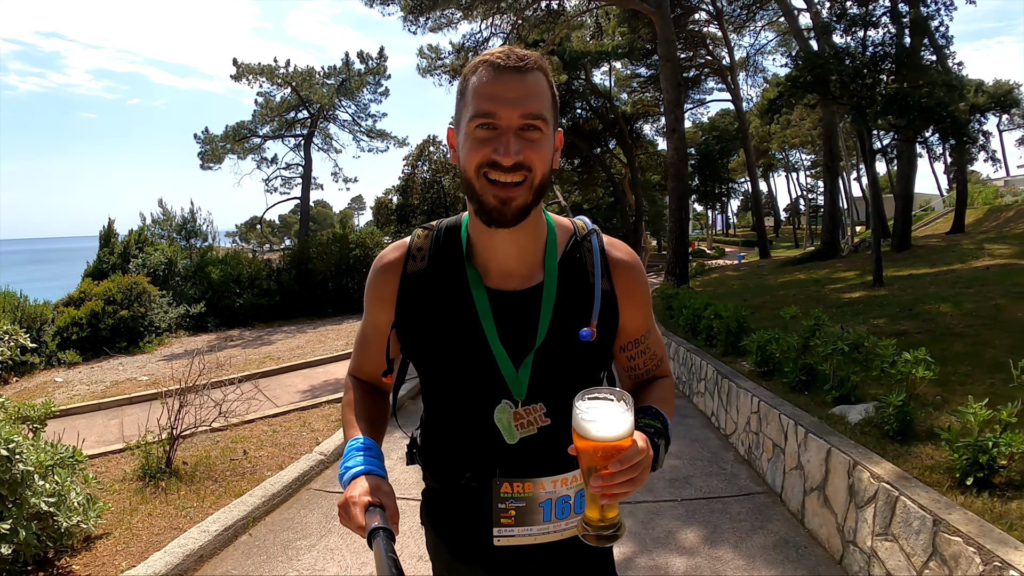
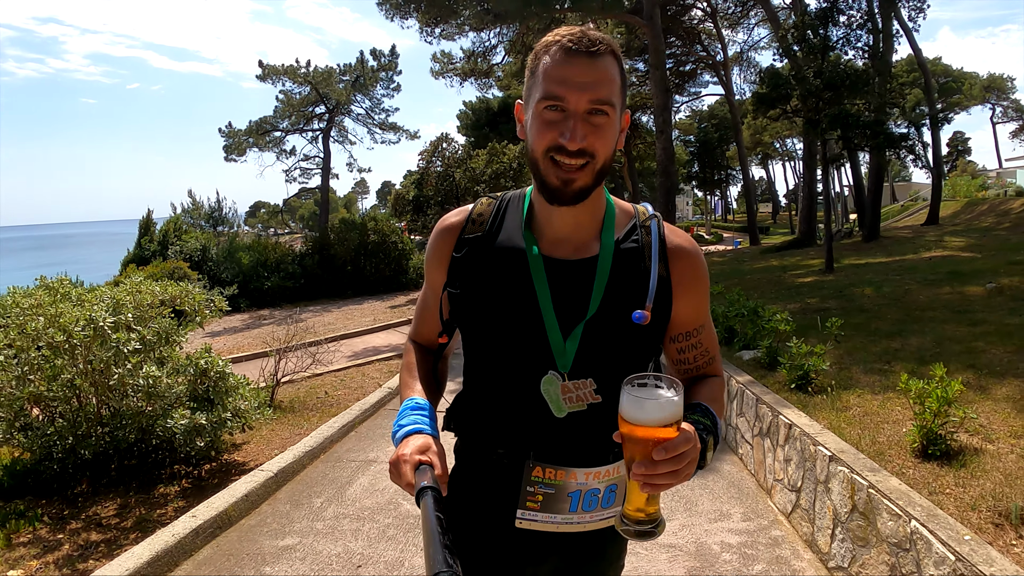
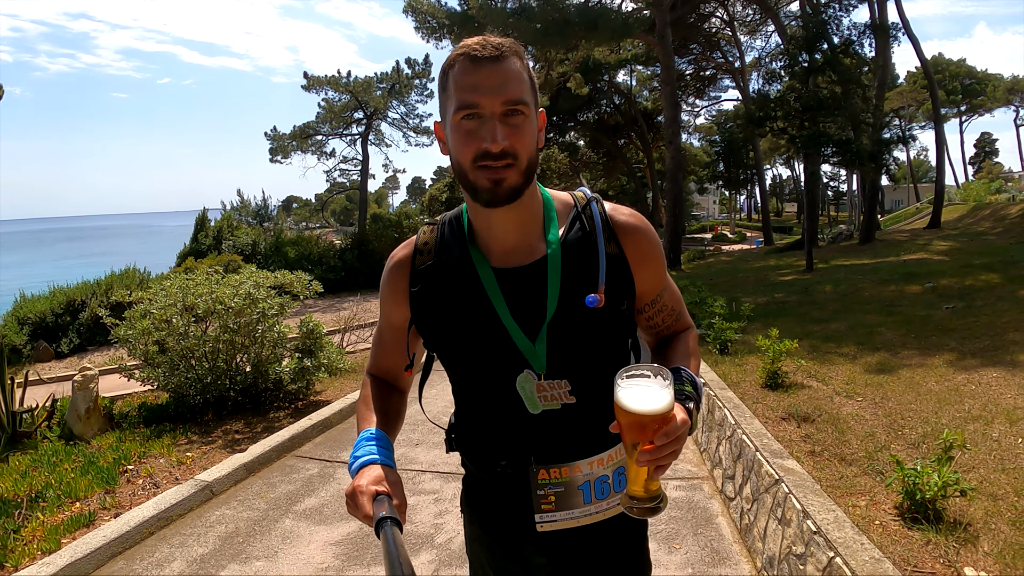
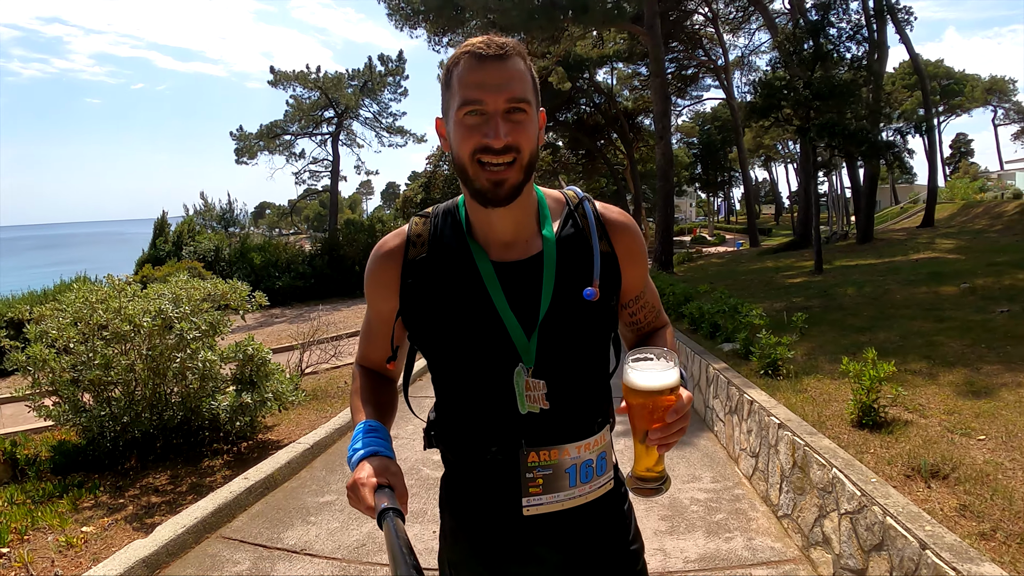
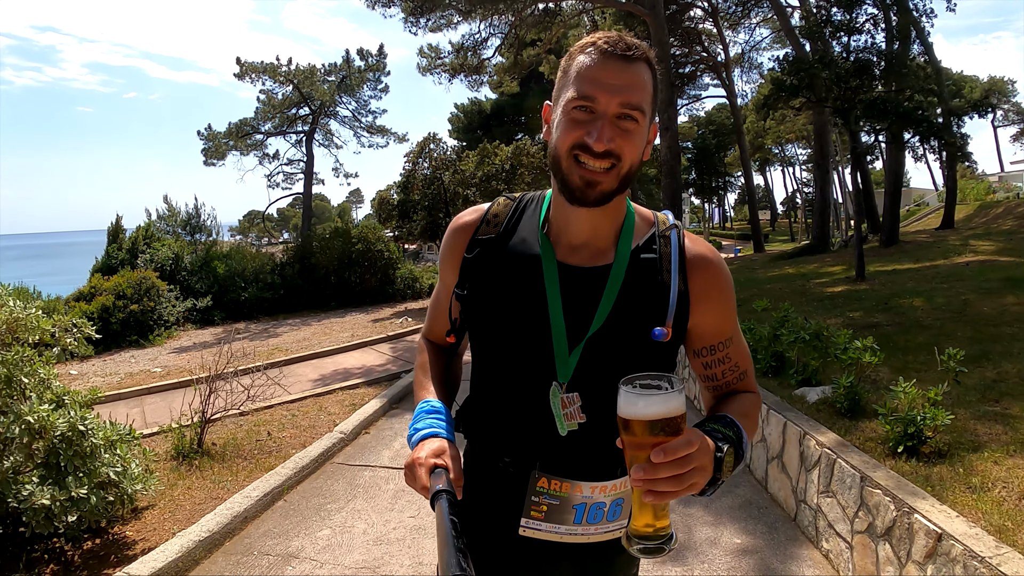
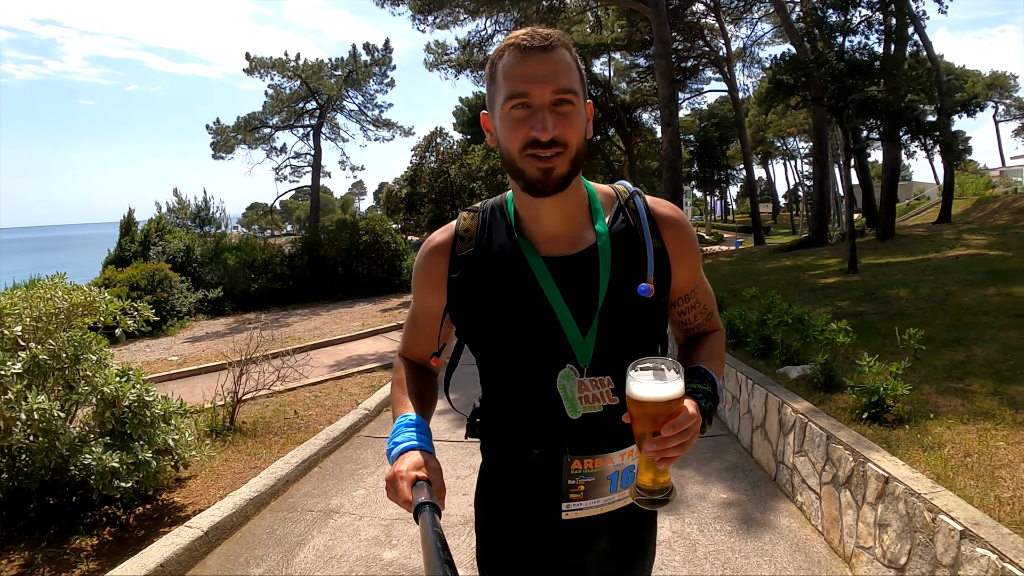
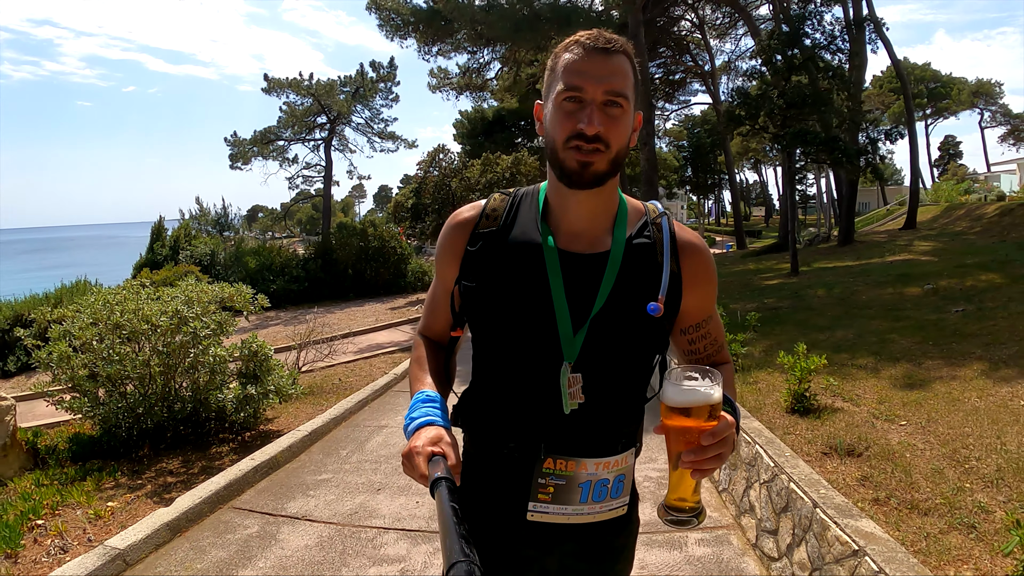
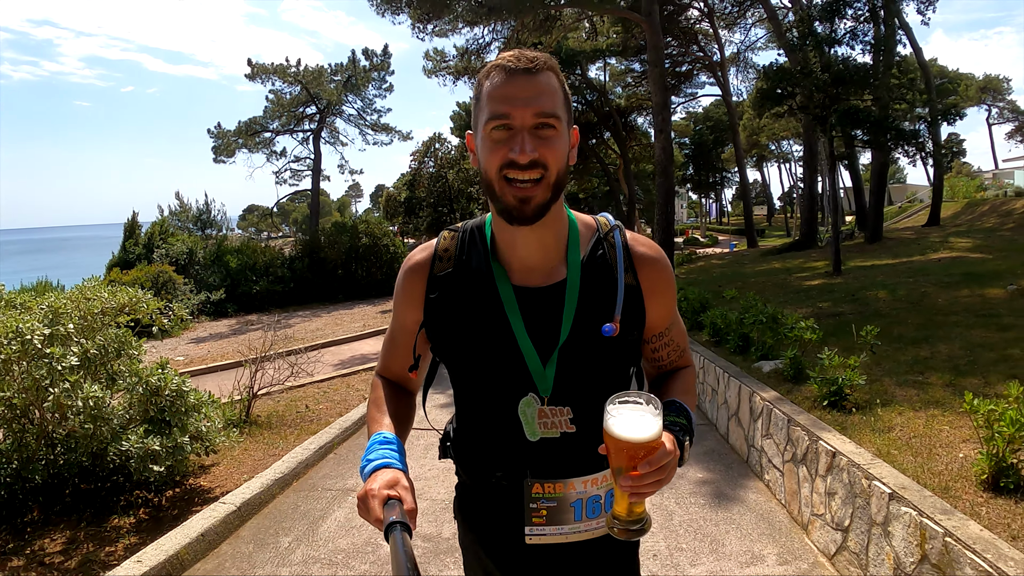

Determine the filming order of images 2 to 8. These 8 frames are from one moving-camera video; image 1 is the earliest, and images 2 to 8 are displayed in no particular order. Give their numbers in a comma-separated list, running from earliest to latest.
5, 6, 8, 2, 4, 7, 3
